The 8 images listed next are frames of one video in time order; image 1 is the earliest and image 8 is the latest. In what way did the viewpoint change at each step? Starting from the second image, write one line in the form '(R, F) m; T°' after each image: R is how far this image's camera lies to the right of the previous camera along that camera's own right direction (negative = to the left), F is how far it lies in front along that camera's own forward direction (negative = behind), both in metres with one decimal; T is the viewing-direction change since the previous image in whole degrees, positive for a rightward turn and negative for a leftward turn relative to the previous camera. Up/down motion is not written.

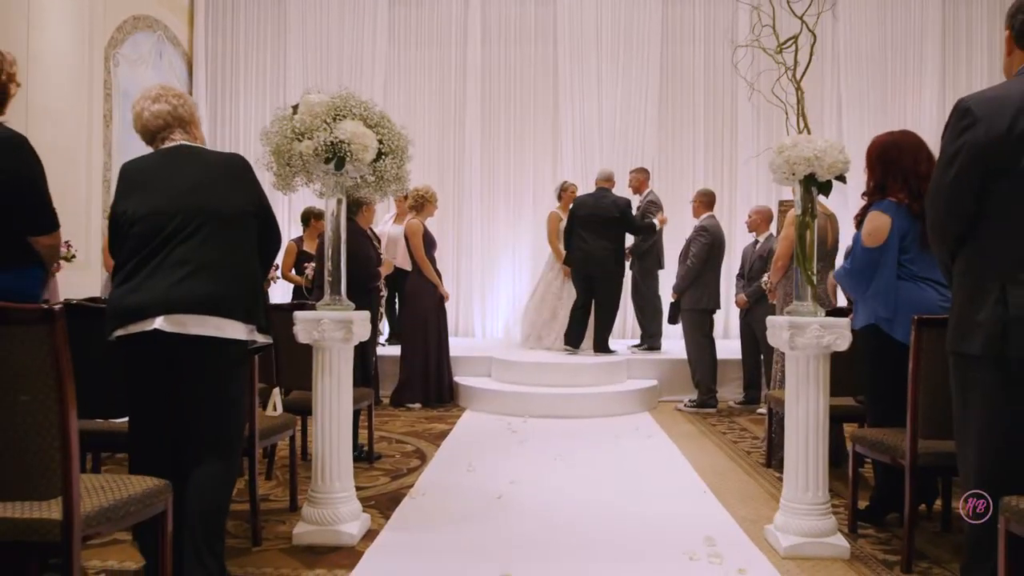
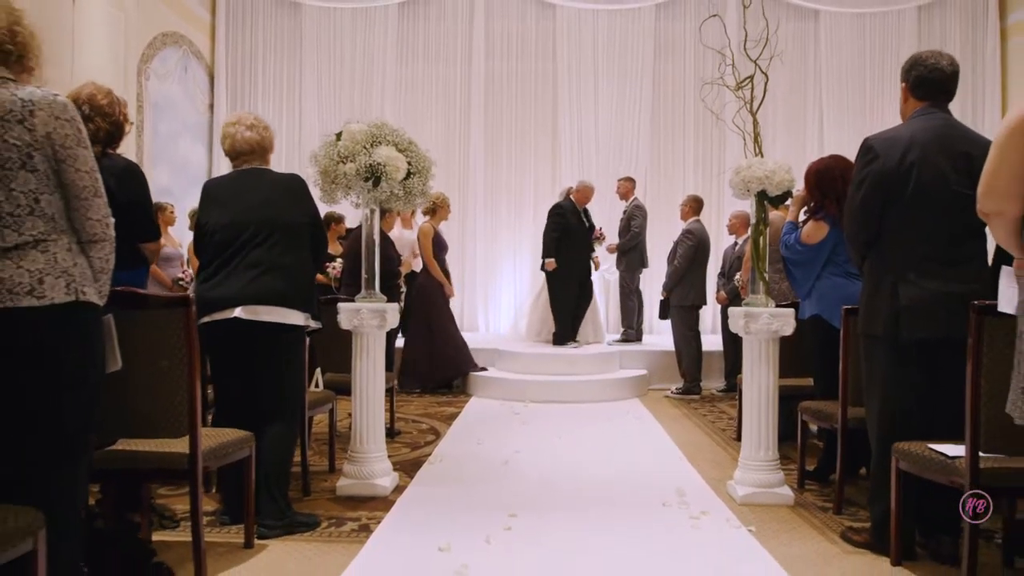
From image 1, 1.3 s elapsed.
(0.0, -0.7) m; 0°
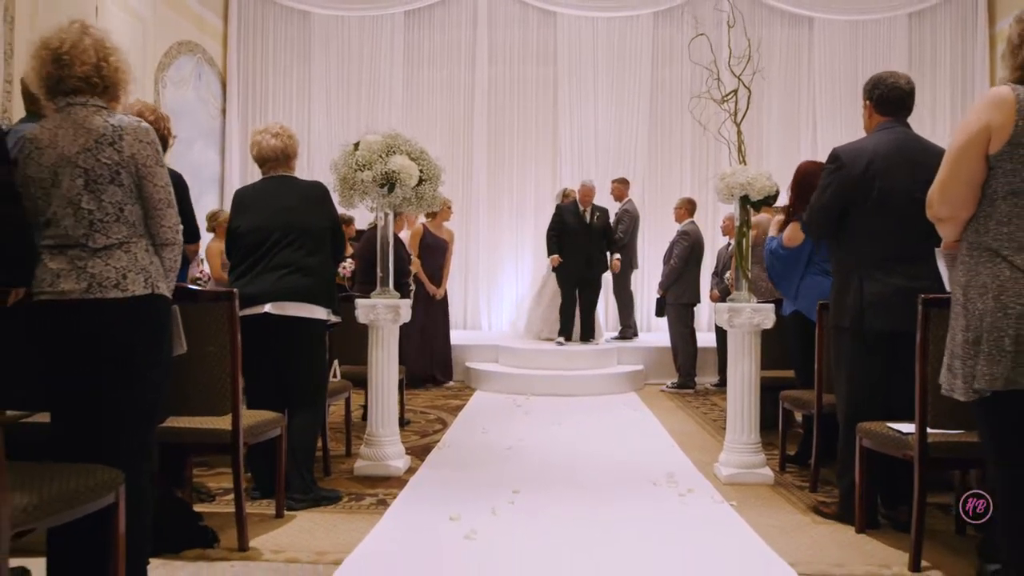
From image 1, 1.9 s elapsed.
(0.0, -0.3) m; 0°
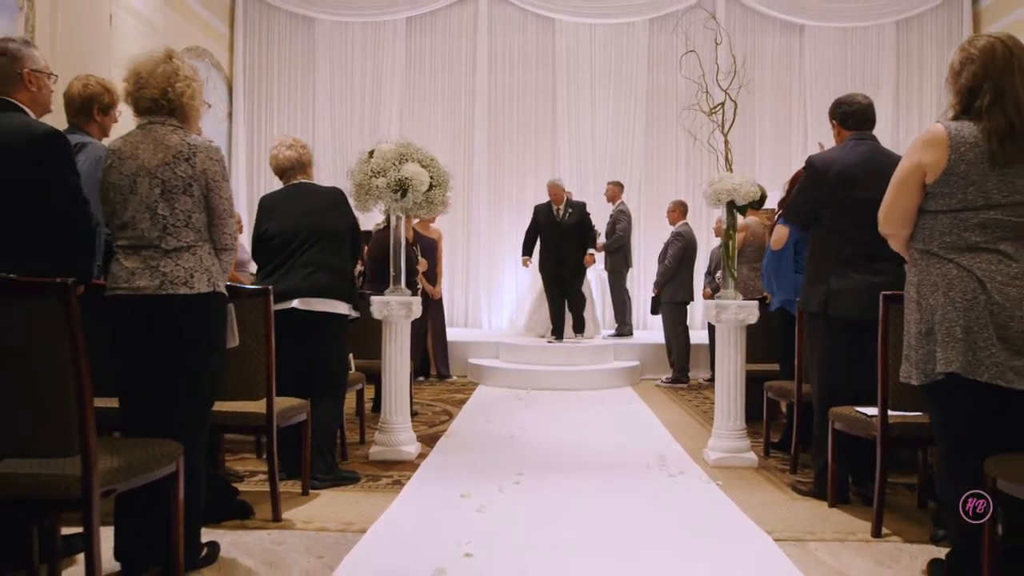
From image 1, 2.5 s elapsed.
(-0.1, -0.3) m; 0°
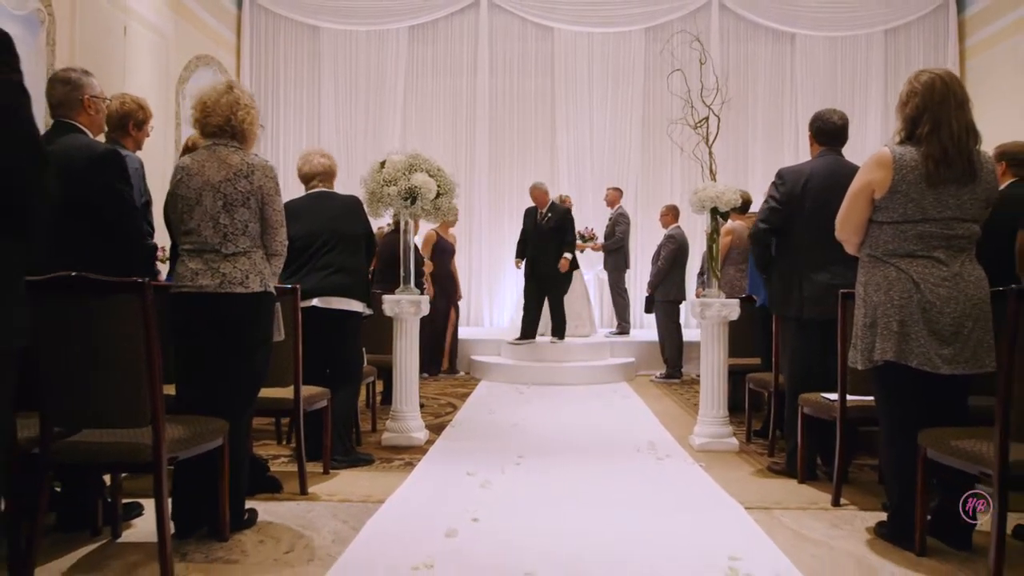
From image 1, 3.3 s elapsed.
(0.0, -0.4) m; 0°
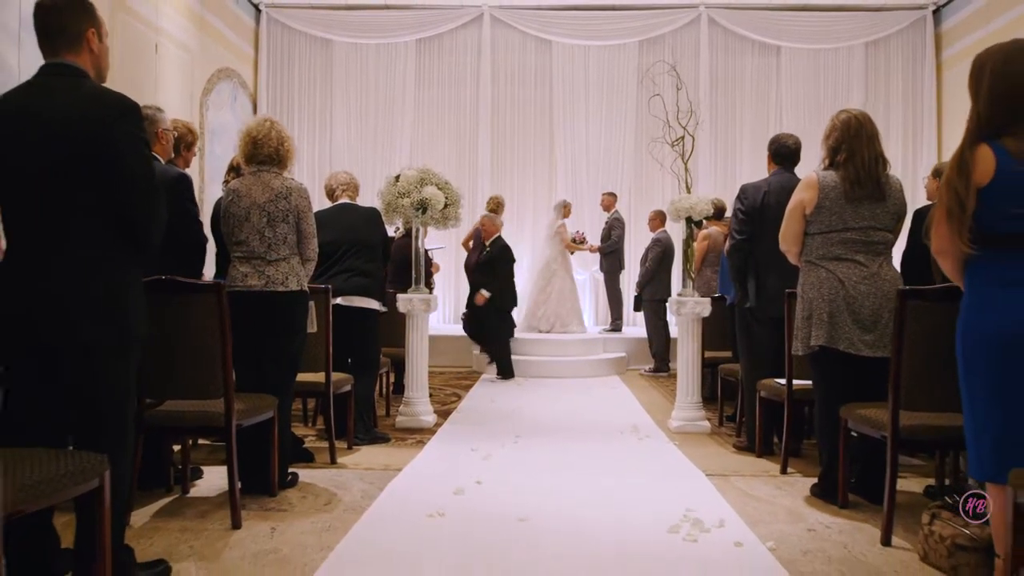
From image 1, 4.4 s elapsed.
(0.0, -0.6) m; 0°
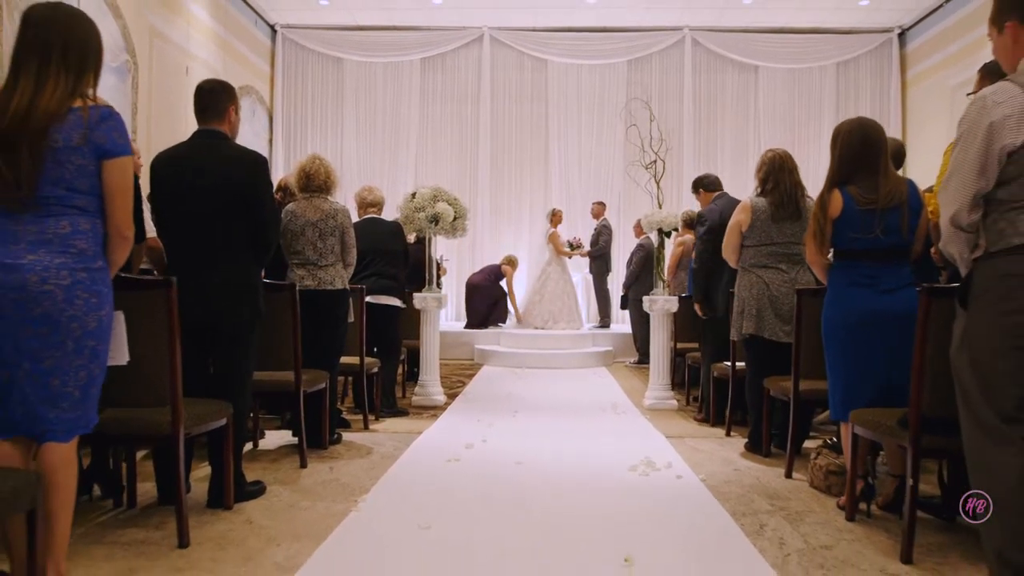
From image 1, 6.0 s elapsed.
(0.0, -1.0) m; 0°
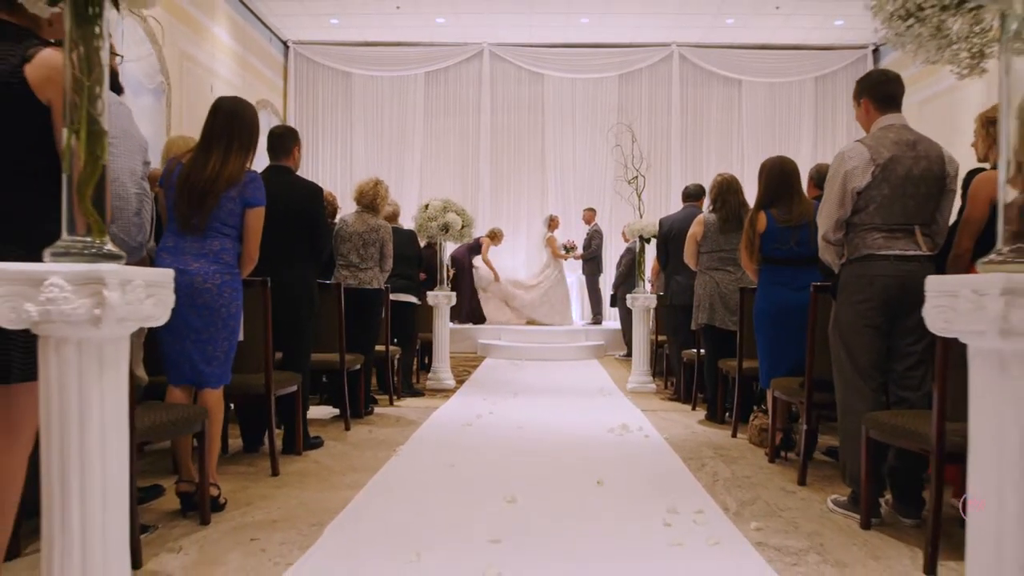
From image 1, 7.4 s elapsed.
(0.0, -1.0) m; 0°
